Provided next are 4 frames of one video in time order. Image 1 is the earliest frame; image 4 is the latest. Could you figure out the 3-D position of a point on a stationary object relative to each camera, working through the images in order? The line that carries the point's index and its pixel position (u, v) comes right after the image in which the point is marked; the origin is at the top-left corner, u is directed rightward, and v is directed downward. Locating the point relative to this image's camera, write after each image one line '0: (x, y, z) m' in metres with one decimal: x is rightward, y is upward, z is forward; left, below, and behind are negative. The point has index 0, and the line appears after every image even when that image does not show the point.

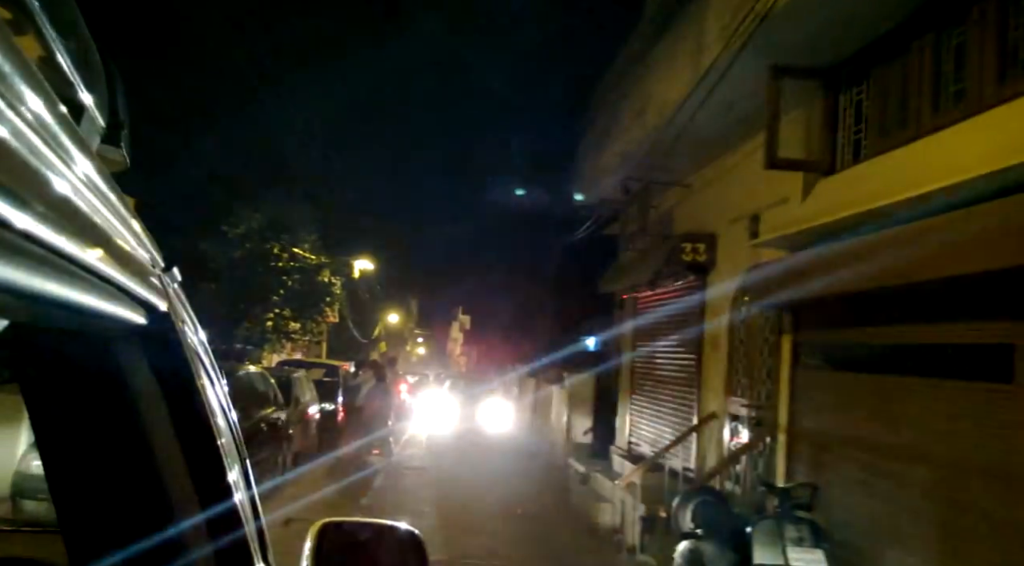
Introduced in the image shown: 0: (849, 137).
0: (+3.0, +1.3, +7.1) m
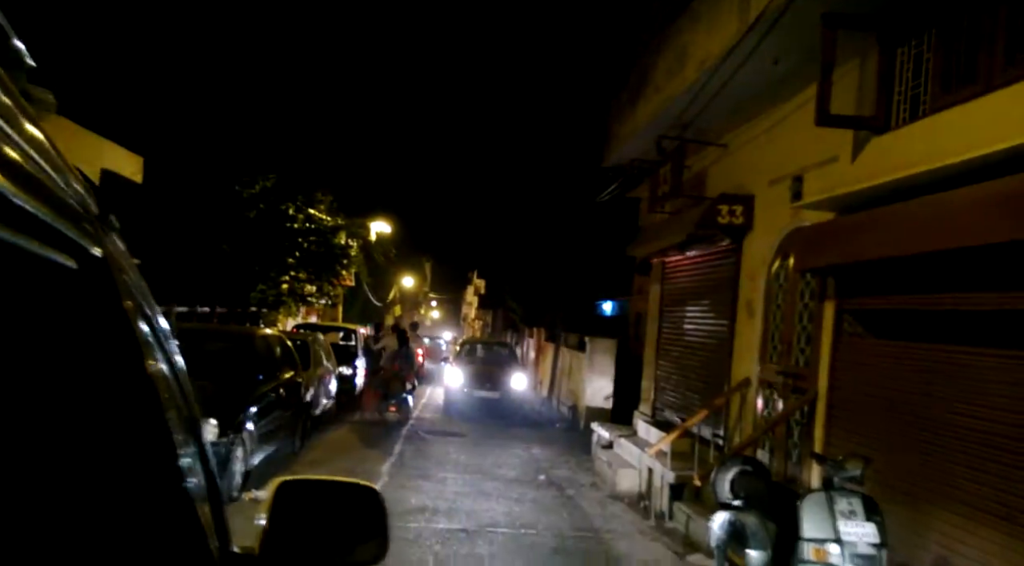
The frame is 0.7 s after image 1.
0: (+3.3, +1.6, +6.7) m
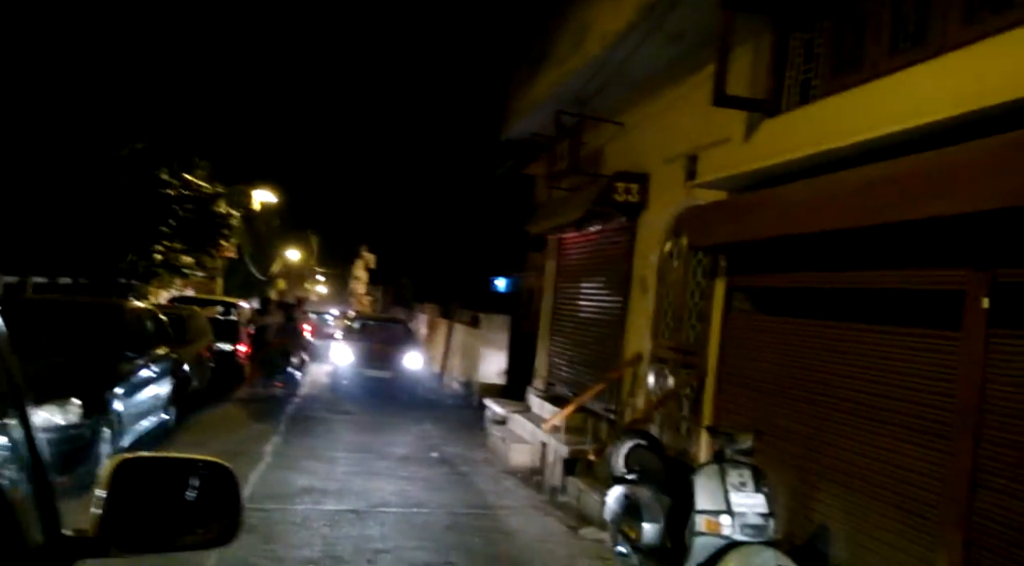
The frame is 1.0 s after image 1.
0: (+2.5, +1.8, +6.9) m
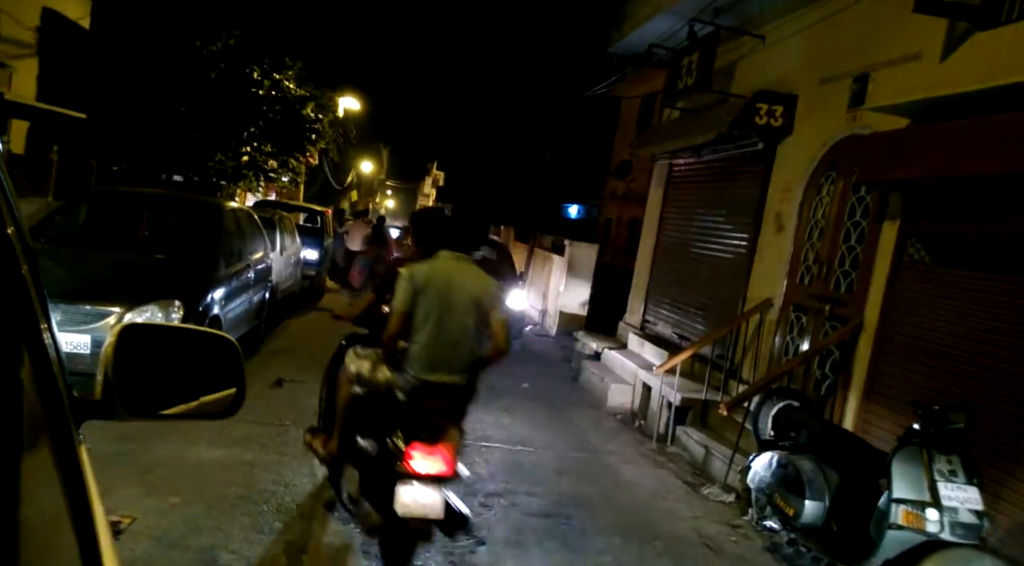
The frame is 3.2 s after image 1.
0: (+3.7, +2.1, +5.6) m
